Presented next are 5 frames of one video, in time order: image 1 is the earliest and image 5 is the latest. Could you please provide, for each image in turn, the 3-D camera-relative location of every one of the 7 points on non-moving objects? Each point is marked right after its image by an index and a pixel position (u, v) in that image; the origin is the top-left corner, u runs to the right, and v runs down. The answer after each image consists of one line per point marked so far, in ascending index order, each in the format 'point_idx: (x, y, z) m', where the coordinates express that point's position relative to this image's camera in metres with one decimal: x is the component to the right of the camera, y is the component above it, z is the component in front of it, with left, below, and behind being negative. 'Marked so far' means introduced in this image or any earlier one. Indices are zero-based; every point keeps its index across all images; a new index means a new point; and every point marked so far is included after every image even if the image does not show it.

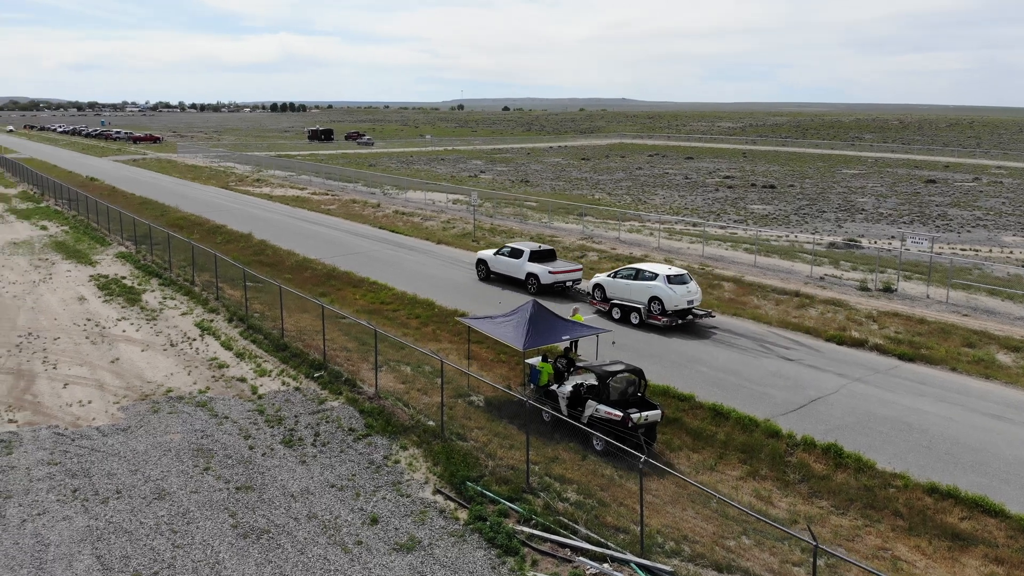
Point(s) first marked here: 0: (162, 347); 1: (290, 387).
0: (-7.5, -1.3, +18.0) m
1: (-4.0, -1.8, +15.3) m
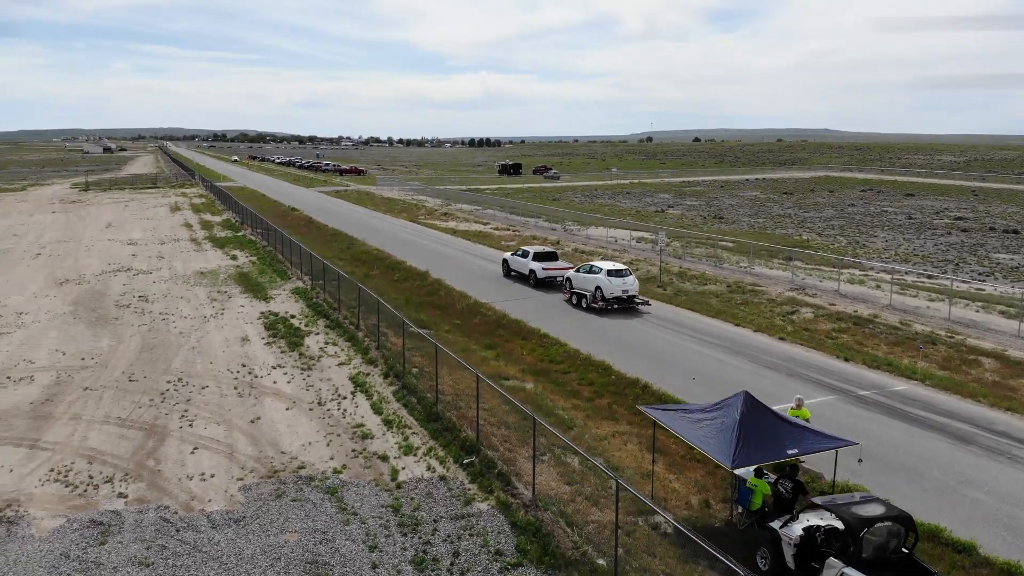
0: (-3.9, -2.3, +16.1) m
1: (-1.1, -2.8, +12.6) m
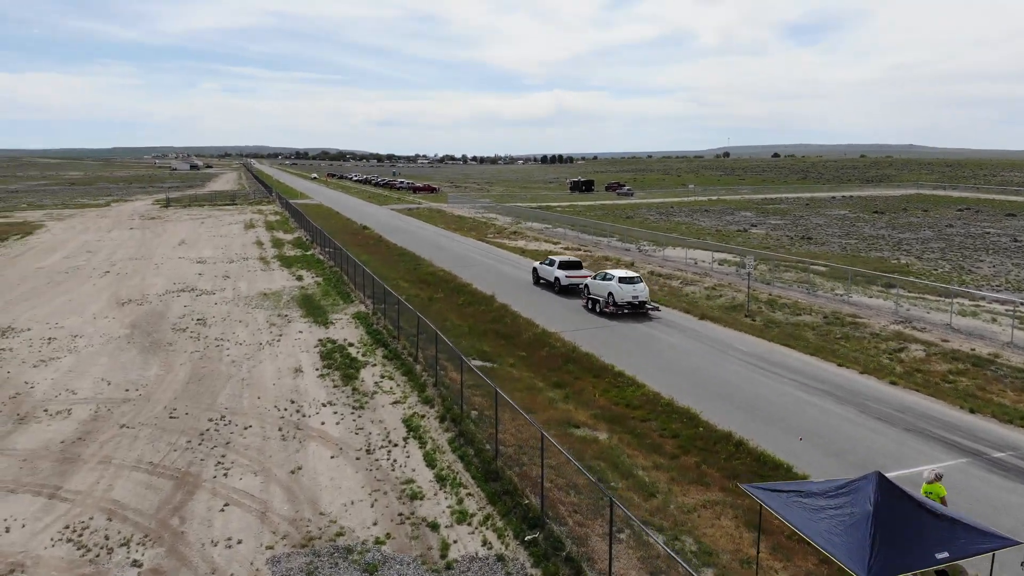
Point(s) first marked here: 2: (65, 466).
0: (-2.7, -2.9, +14.4) m
1: (-0.2, -3.4, +10.7) m
2: (-7.4, -2.9, +13.9) m
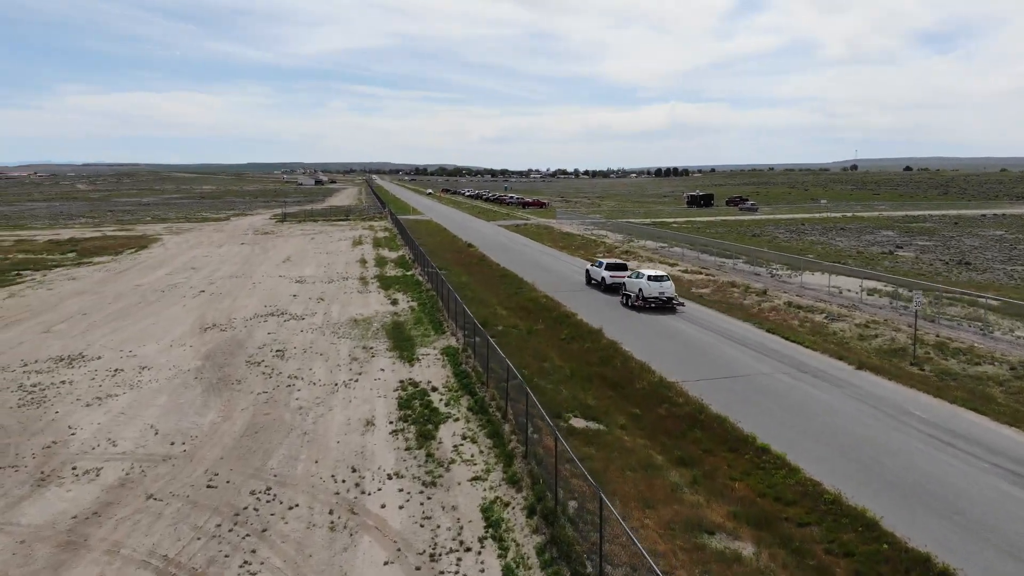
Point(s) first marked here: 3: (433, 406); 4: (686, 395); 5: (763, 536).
0: (-1.3, -3.6, +11.1) m
1: (+0.7, -4.1, +7.1) m
2: (-6.0, -3.6, +11.3) m
3: (-1.6, -2.5, +17.7) m
4: (+3.7, -2.3, +17.7) m
5: (+3.5, -3.4, +11.6) m
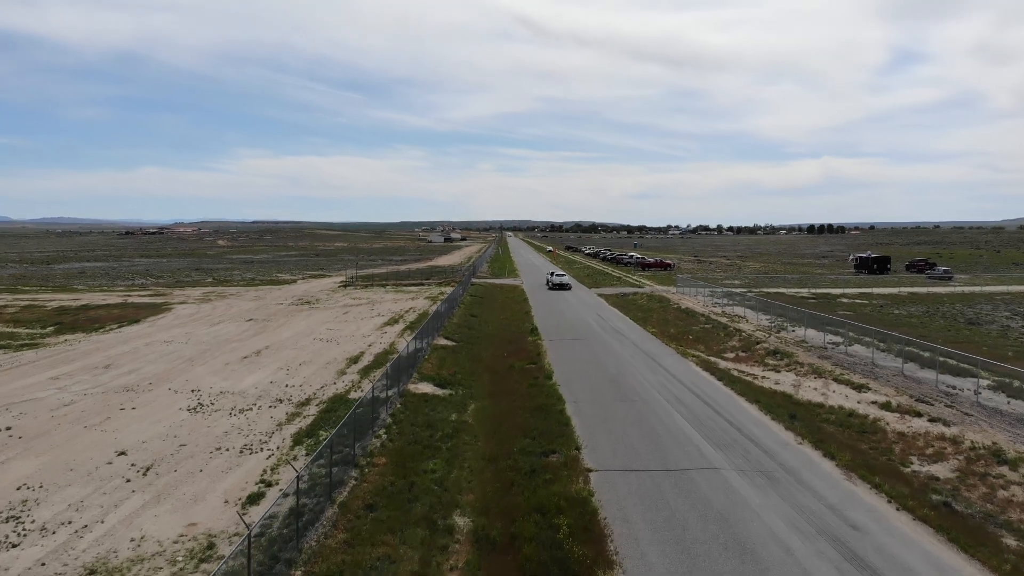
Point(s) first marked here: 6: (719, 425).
0: (-4.7, -5.4, -5.7) m
1: (-3.5, -5.6, -9.9) m
2: (-9.4, -5.3, -4.7) m
3: (-4.0, -4.8, +1.0) m
4: (+1.3, -4.7, +0.1) m
5: (0.0, -5.3, -6.0) m
6: (+5.4, -3.5, +19.6) m
